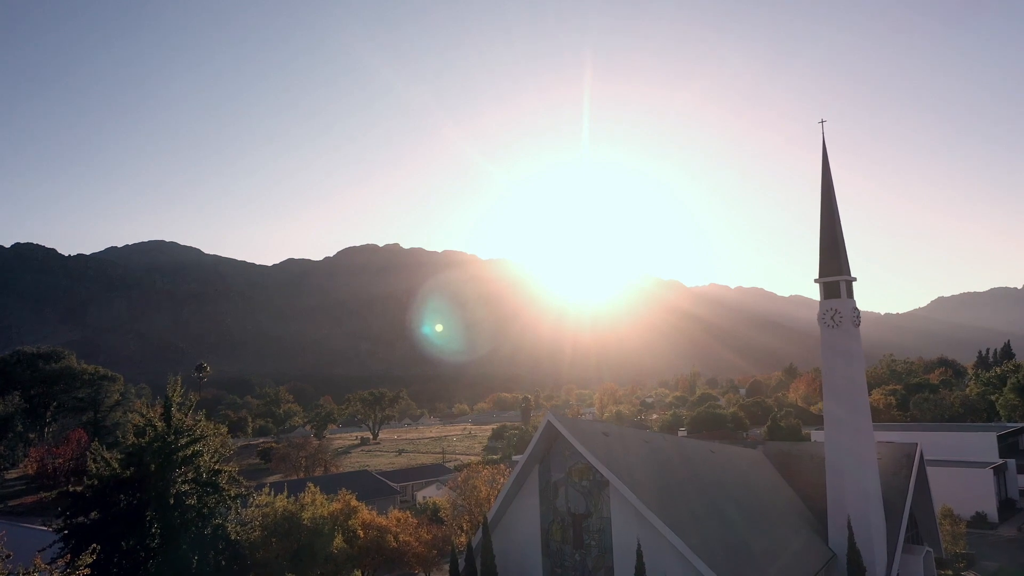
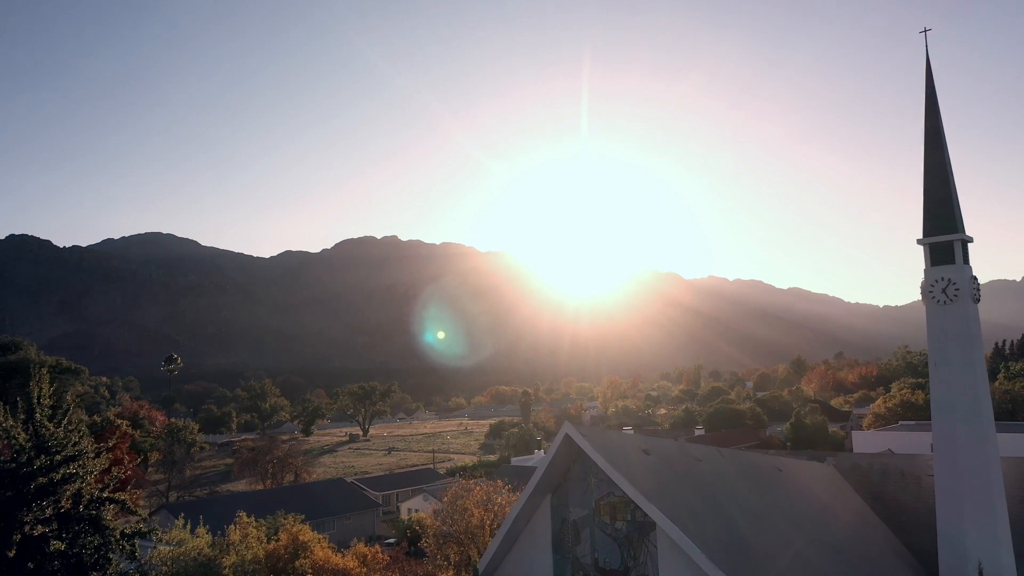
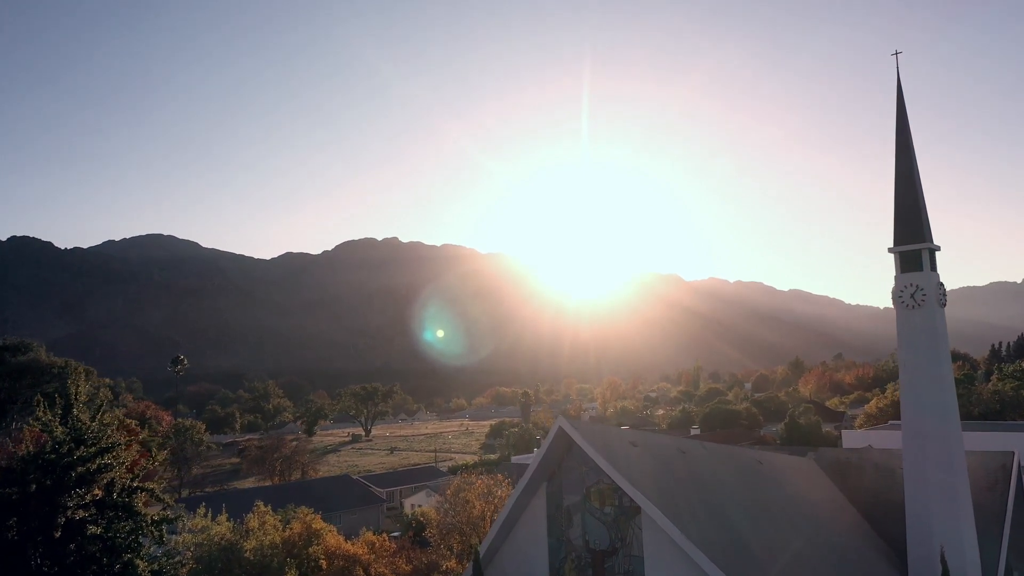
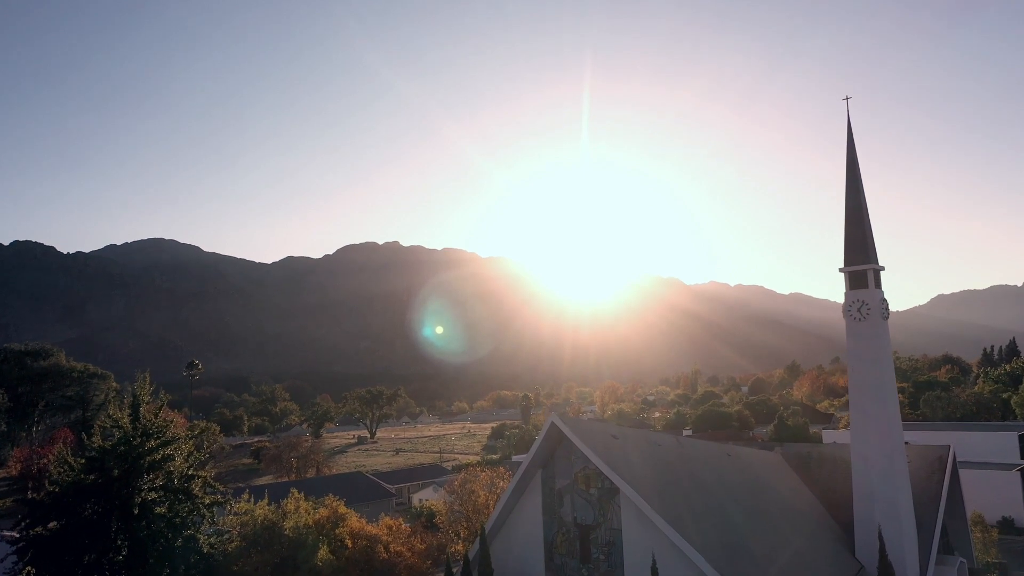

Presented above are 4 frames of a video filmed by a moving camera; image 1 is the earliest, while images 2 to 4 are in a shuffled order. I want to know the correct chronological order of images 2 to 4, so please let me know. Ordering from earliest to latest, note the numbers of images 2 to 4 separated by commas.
4, 3, 2
